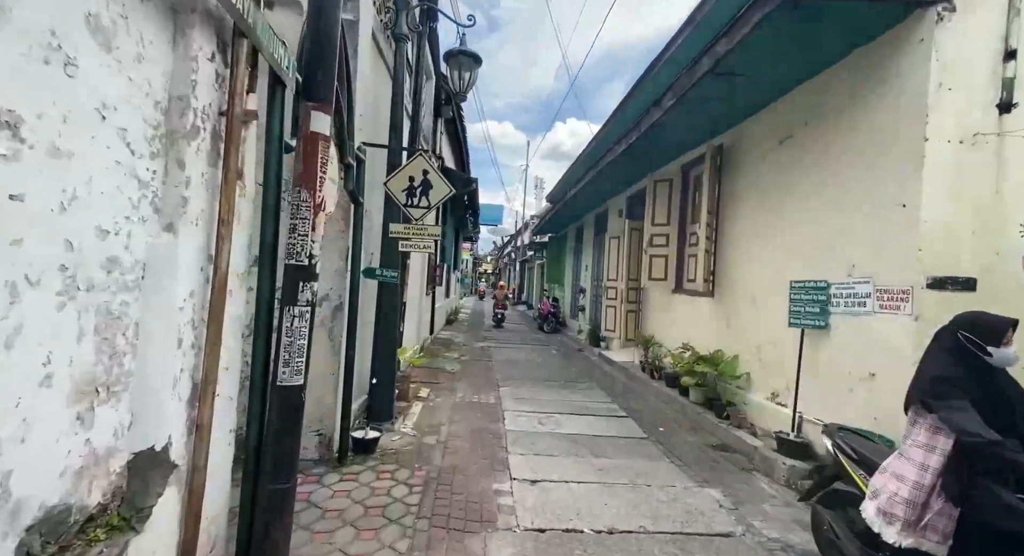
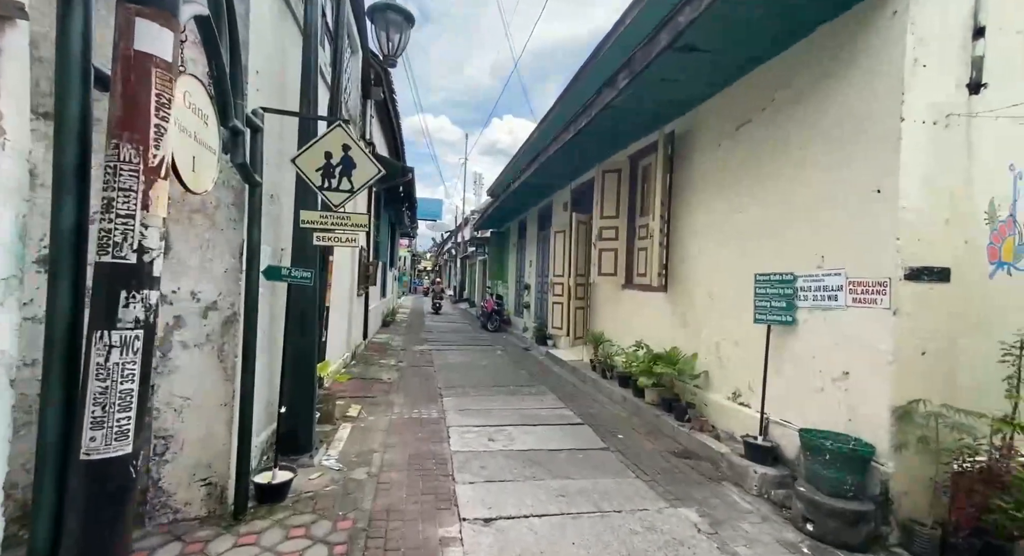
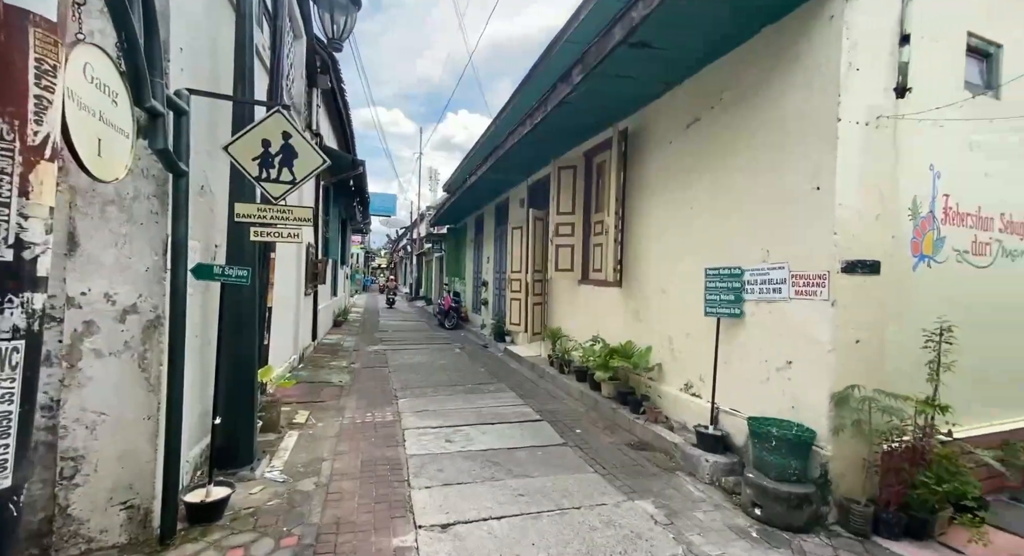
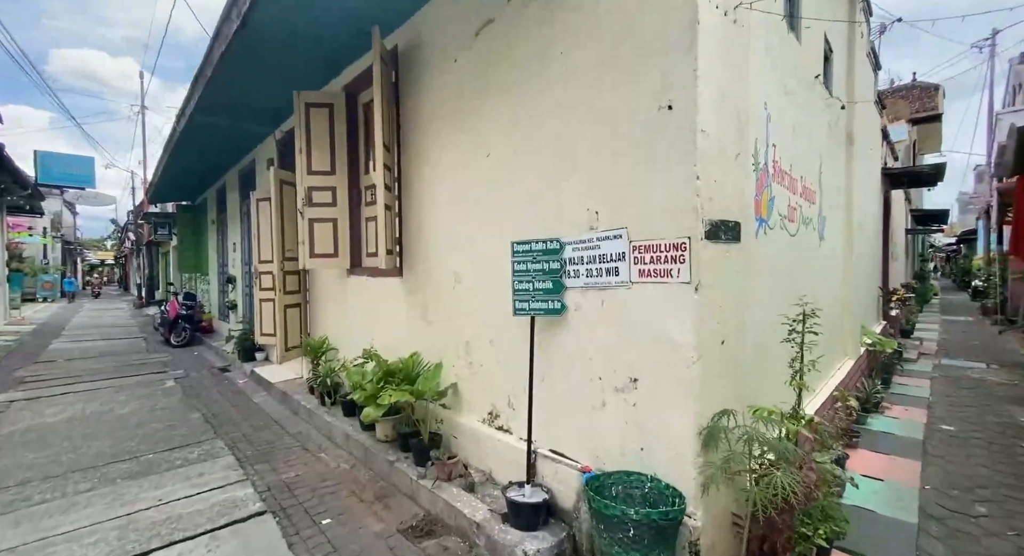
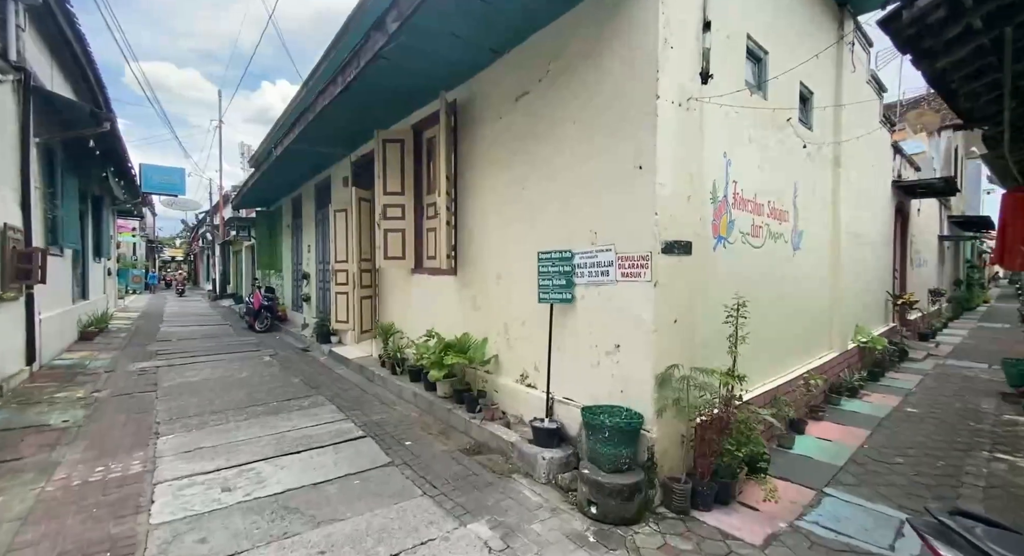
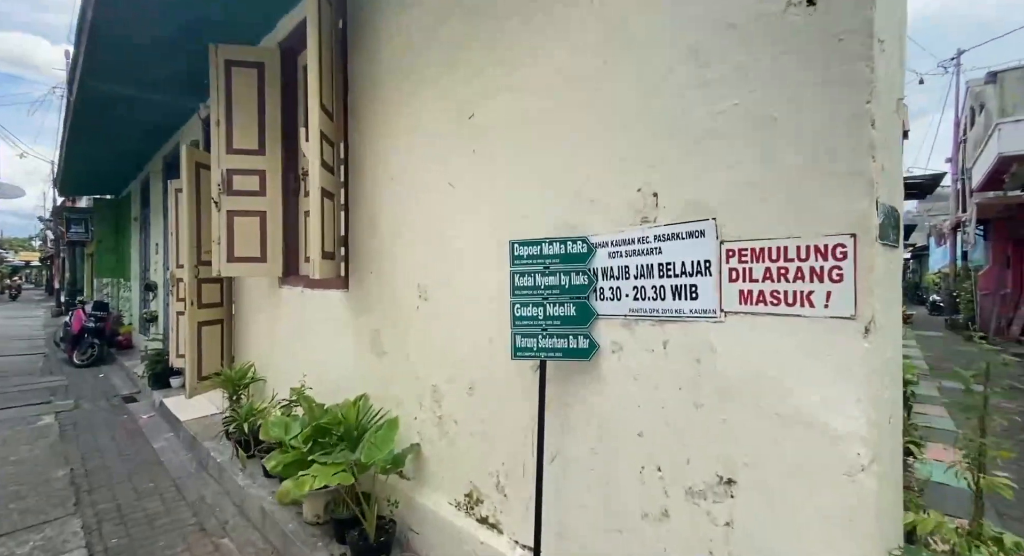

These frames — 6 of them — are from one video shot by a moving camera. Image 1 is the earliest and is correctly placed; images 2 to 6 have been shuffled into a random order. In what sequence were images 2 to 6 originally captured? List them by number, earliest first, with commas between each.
2, 3, 5, 4, 6
